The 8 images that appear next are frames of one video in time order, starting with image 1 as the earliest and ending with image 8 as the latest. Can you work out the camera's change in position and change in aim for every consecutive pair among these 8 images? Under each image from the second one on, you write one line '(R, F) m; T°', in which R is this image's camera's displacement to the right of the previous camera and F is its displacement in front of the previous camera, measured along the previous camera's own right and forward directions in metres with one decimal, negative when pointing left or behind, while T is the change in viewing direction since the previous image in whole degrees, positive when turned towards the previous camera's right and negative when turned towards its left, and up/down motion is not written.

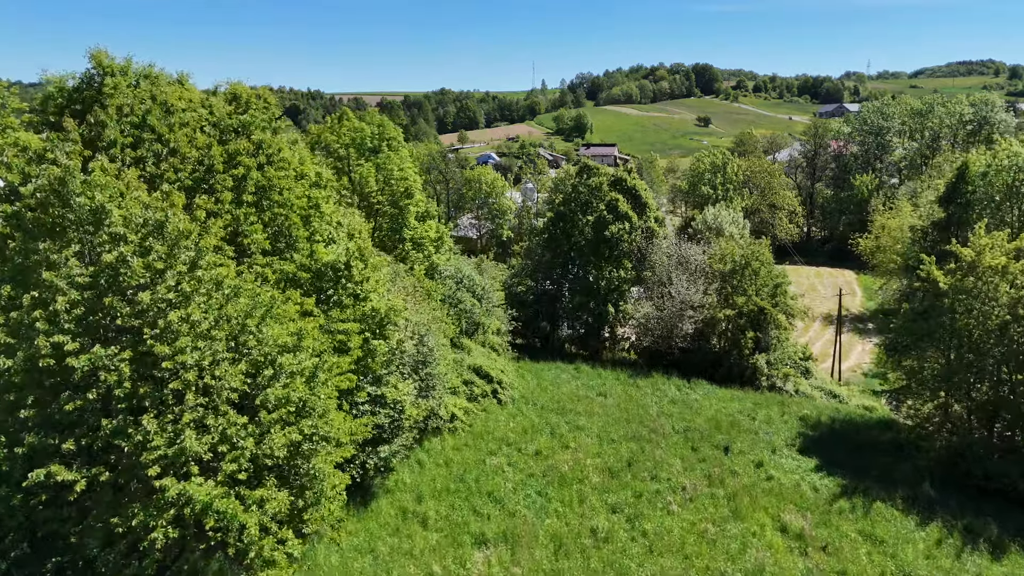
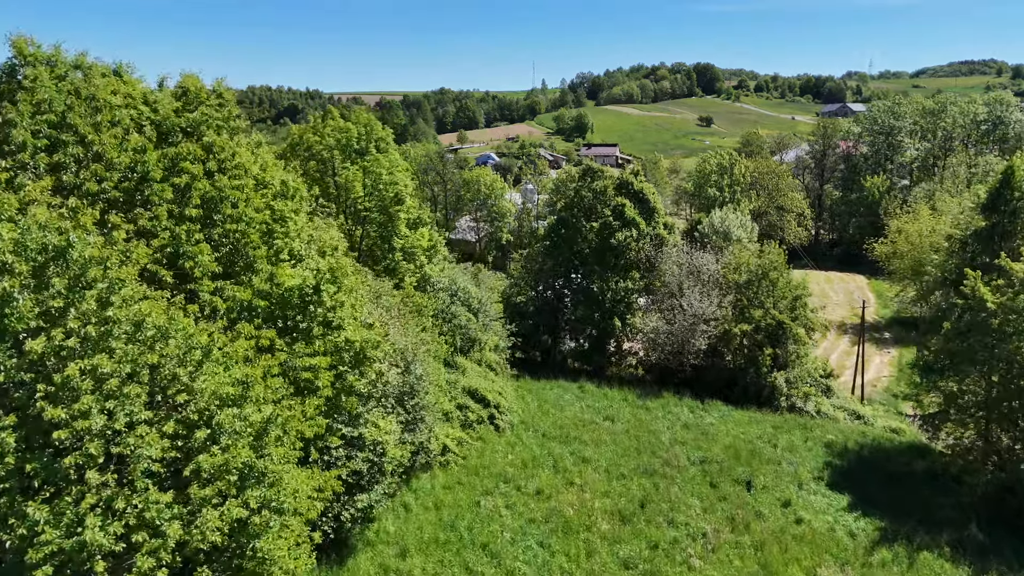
(+0.1, +2.4) m; 0°
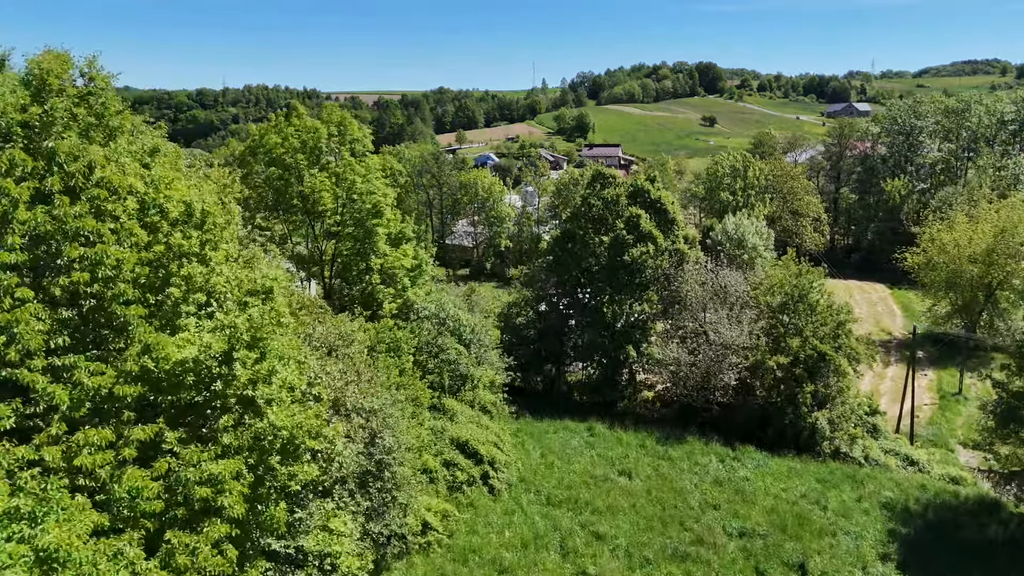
(+0.1, +4.3) m; 0°
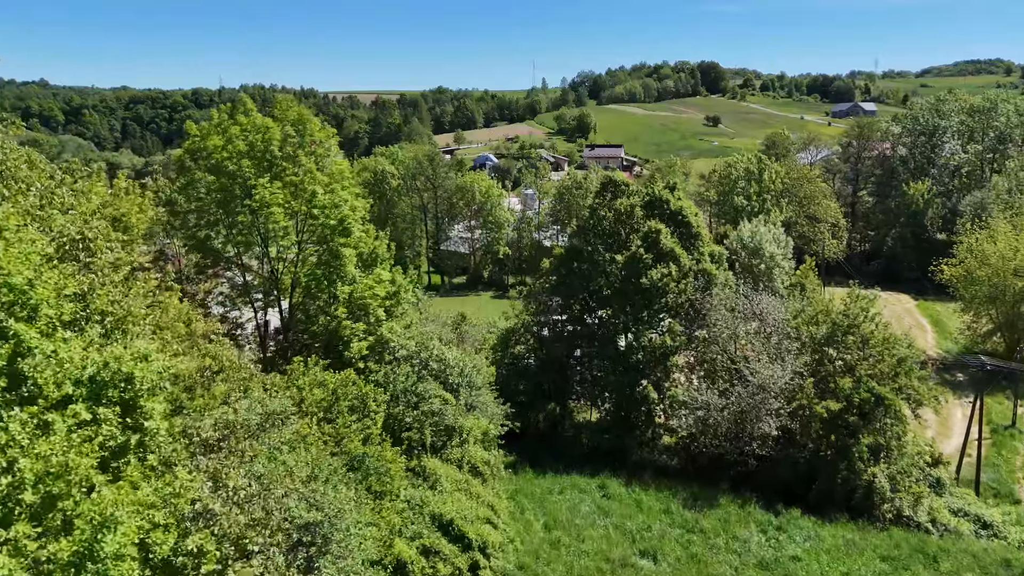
(+0.1, +4.3) m; 0°
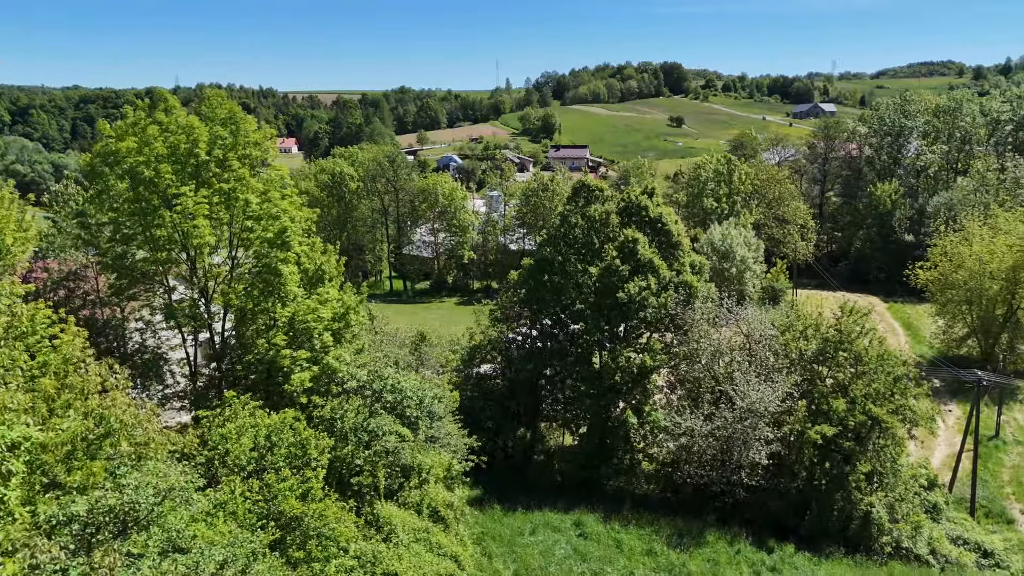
(0.0, +2.2) m; +3°
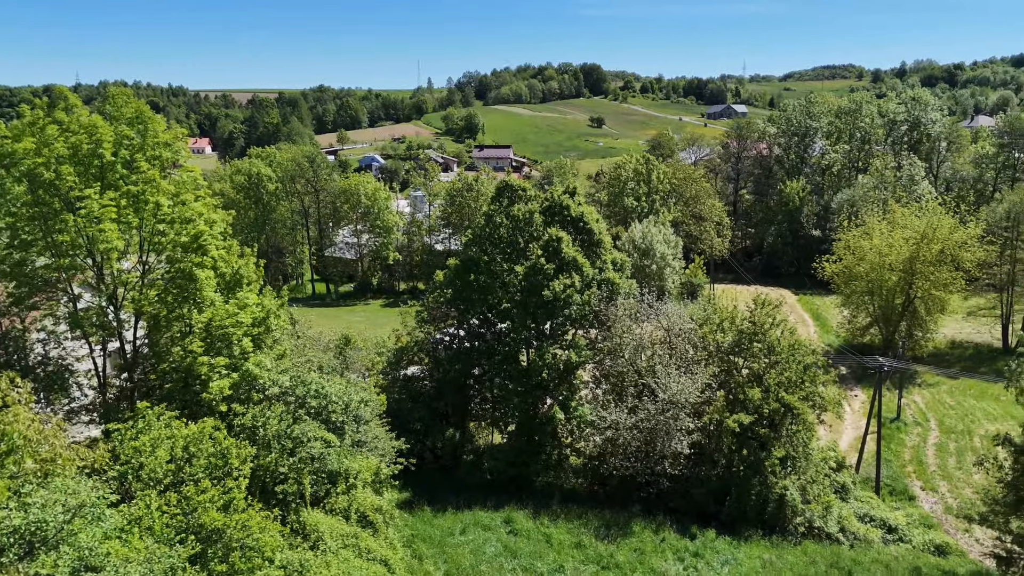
(0.0, -0.1) m; +6°
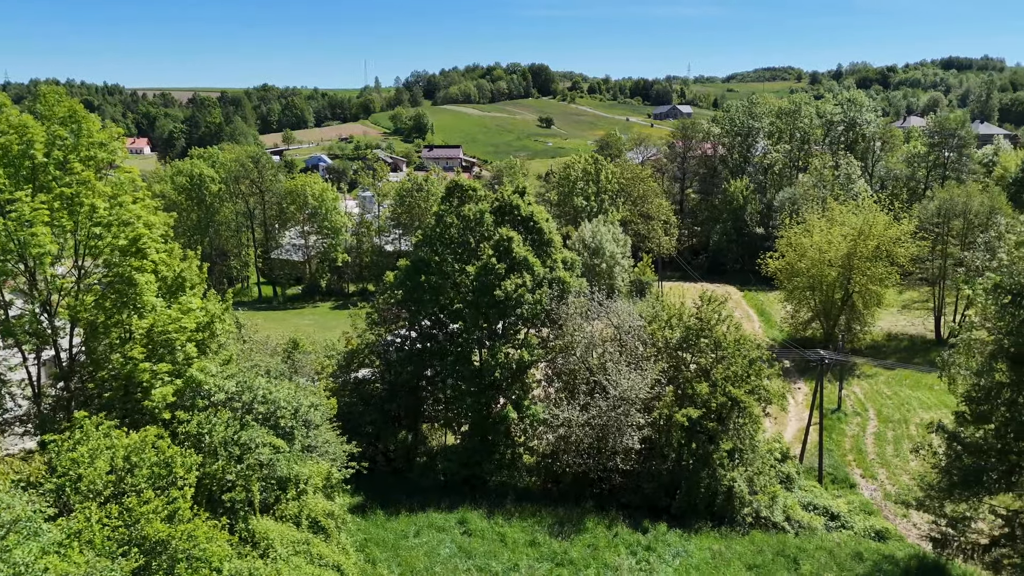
(0.0, 0.0) m; +4°
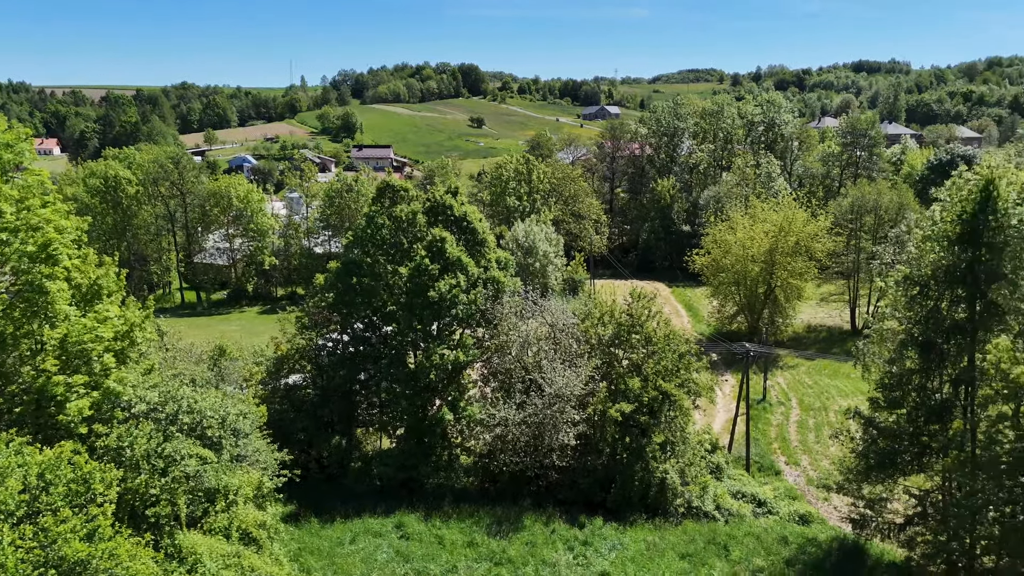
(0.0, 0.0) m; +5°
